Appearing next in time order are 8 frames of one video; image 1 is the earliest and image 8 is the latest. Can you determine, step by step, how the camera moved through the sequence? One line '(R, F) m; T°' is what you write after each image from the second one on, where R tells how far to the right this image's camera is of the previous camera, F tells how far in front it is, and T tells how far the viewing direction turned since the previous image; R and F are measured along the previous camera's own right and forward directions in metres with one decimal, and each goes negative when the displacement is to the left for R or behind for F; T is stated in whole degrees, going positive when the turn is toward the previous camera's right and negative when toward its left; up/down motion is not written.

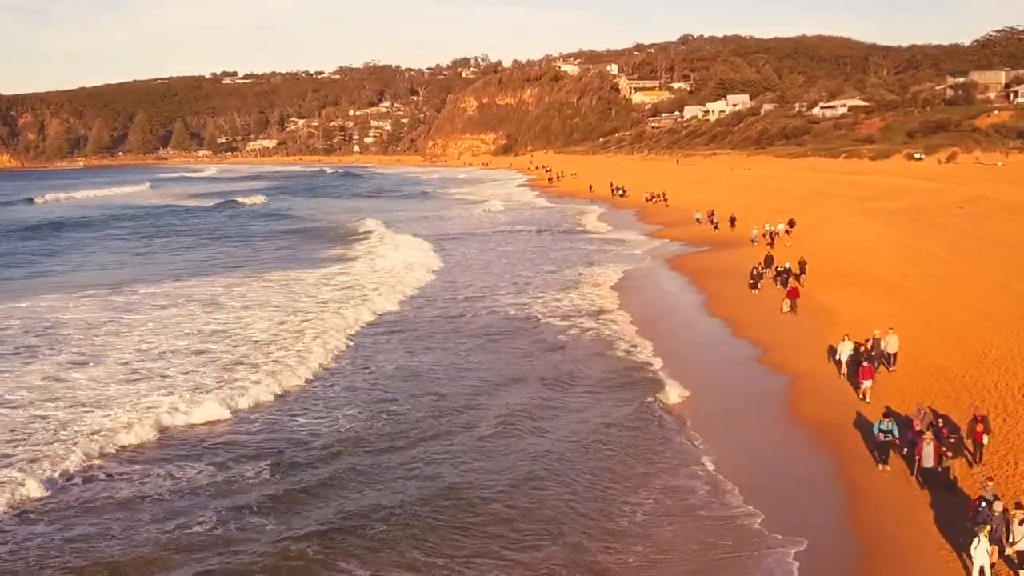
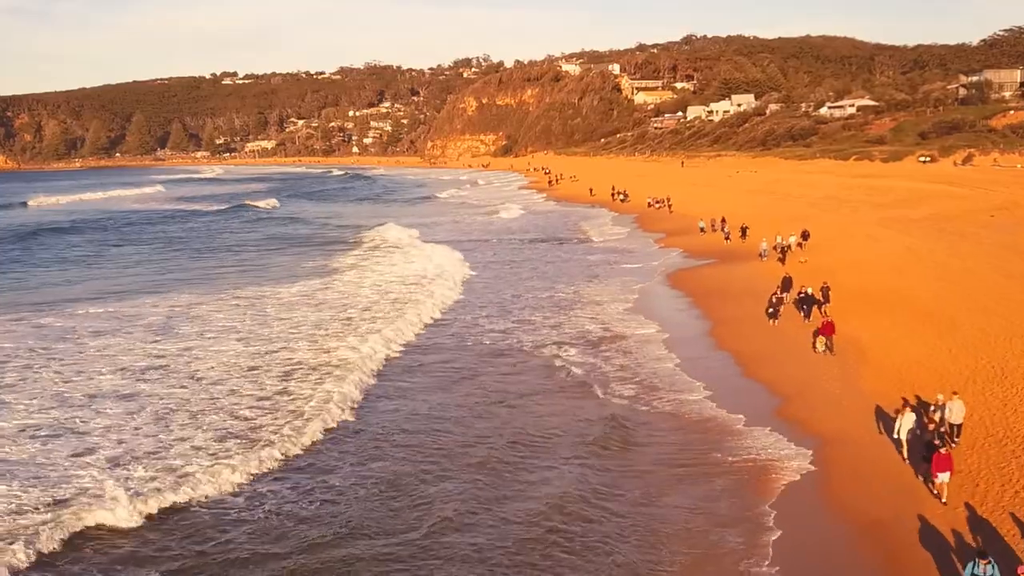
(+0.2, +2.1) m; 0°
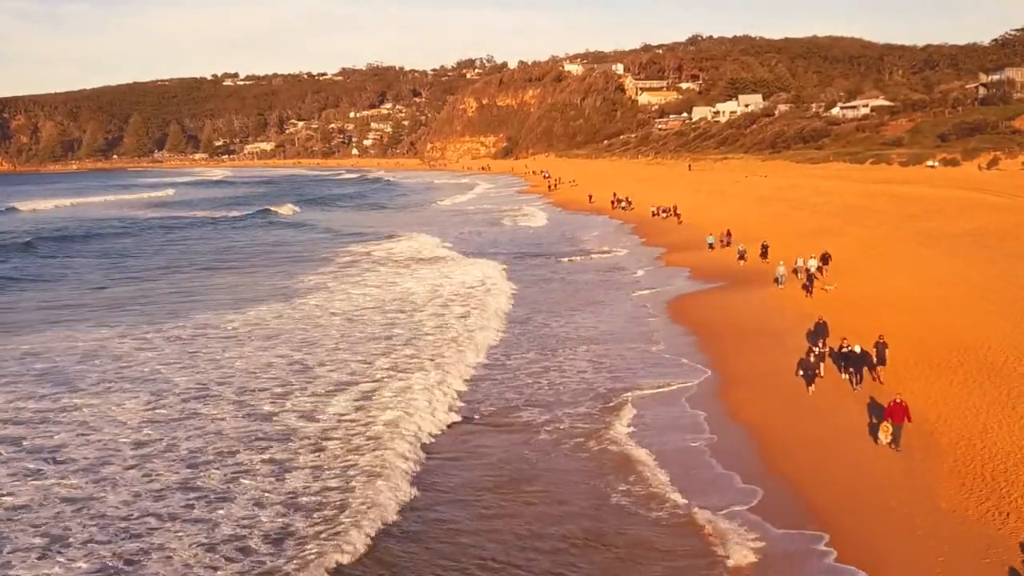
(+0.4, +2.9) m; 0°
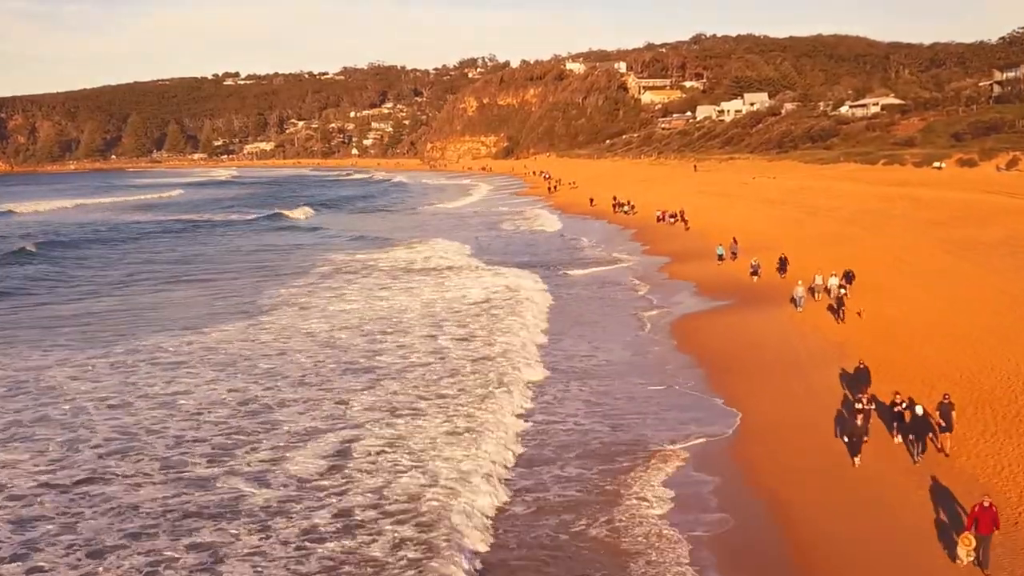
(+0.2, +1.9) m; 0°
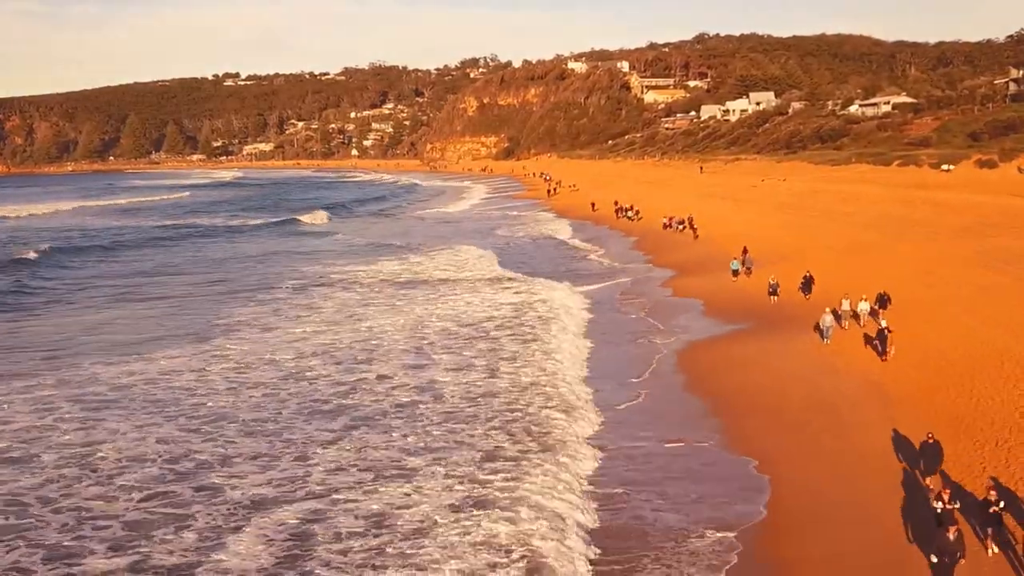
(+0.2, +1.9) m; 0°
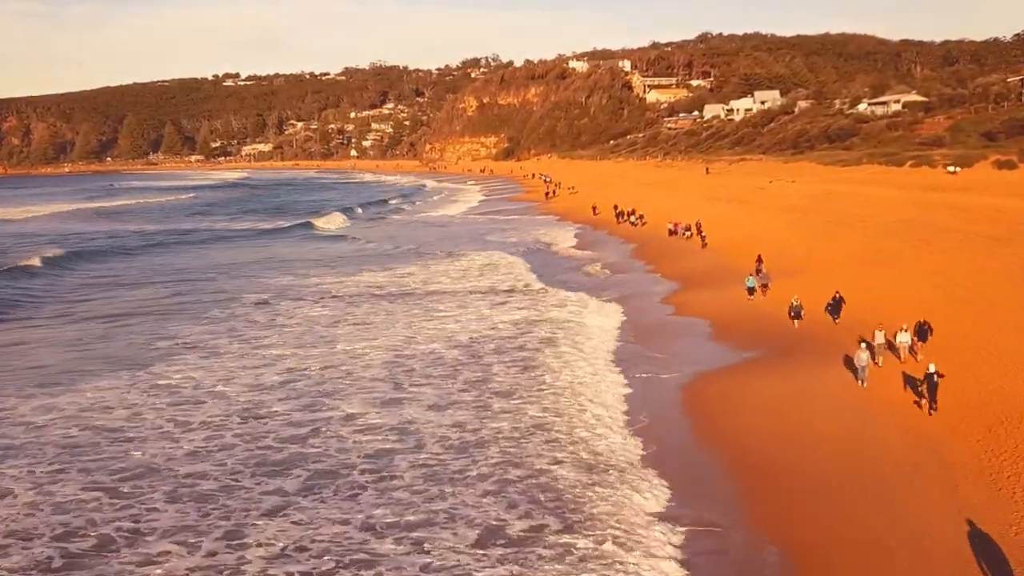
(+0.2, +1.8) m; 0°
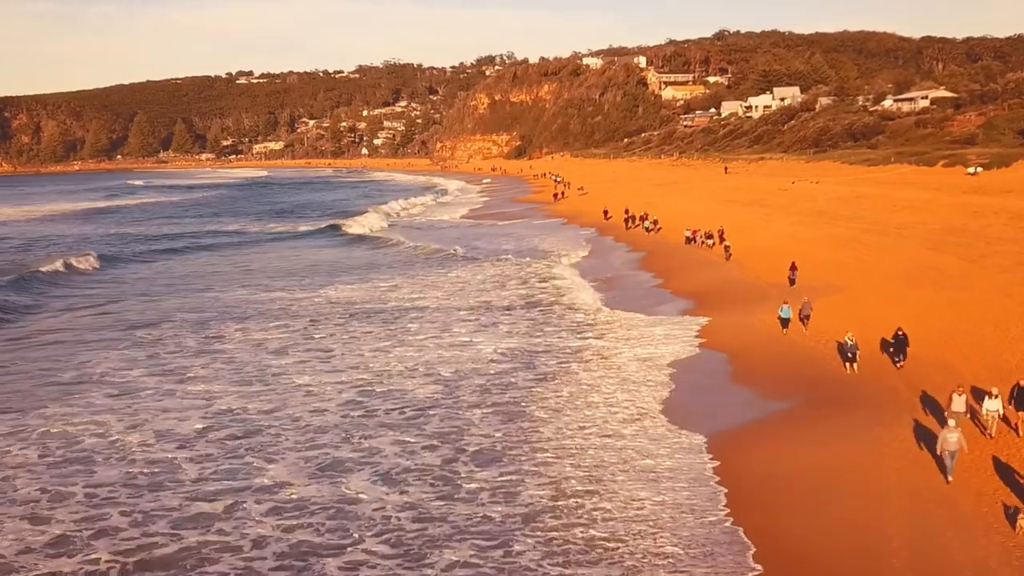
(+0.3, +2.5) m; -1°
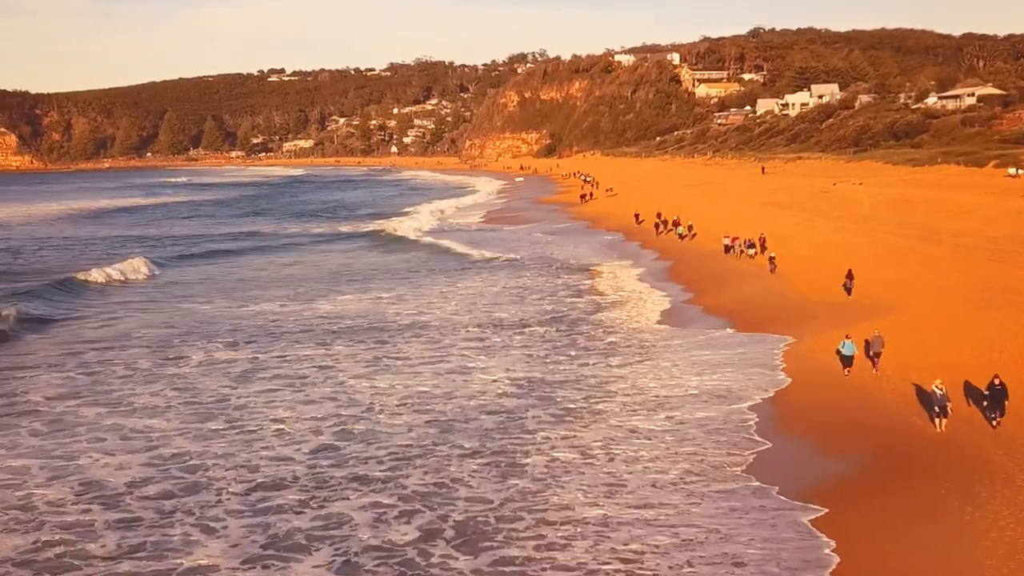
(+0.2, +1.9) m; -1°
